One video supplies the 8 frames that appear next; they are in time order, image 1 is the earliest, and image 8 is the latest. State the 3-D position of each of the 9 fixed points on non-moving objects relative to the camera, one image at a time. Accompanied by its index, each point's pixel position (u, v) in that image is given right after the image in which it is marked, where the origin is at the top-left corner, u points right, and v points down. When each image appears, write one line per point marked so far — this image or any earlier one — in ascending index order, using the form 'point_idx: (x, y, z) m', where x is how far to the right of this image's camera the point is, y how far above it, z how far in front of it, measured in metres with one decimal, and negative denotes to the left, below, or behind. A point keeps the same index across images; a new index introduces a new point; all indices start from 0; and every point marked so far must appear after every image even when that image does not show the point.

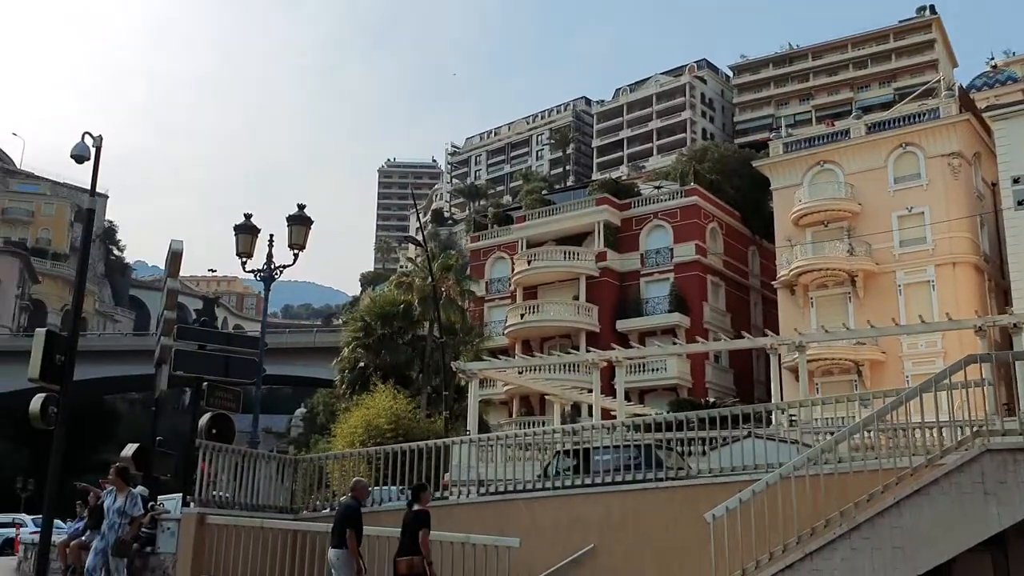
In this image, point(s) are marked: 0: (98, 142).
0: (-4.5, +1.6, +10.6) m
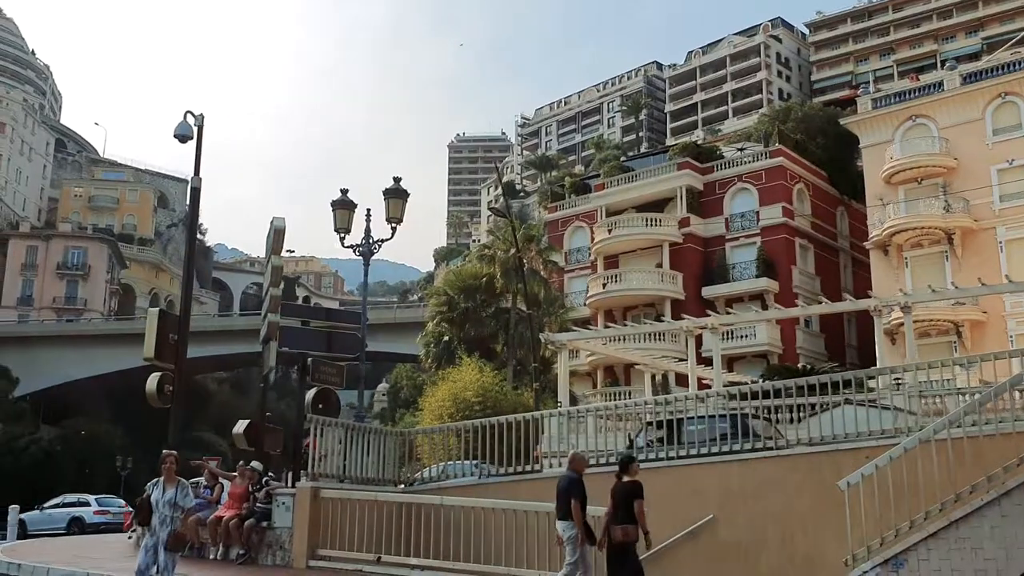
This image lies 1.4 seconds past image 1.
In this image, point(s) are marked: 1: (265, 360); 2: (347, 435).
0: (-3.4, +1.8, +10.6) m
1: (-3.0, -0.8, +11.7) m
2: (-2.1, -1.9, +12.2) m
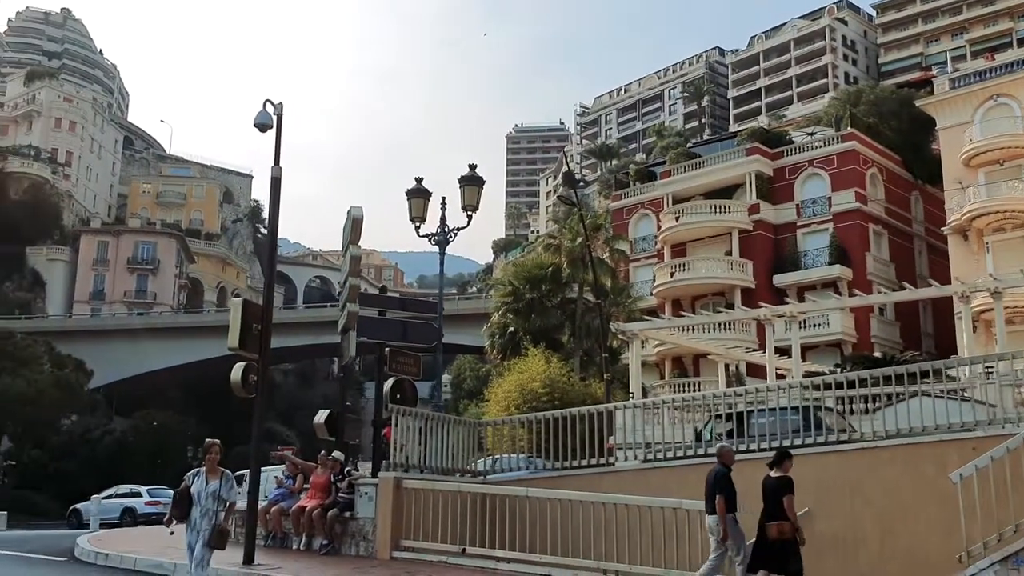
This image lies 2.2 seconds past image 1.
0: (-2.5, +1.9, +10.5) m
1: (-2.0, -0.7, +11.6) m
2: (-1.1, -1.7, +12.1) m
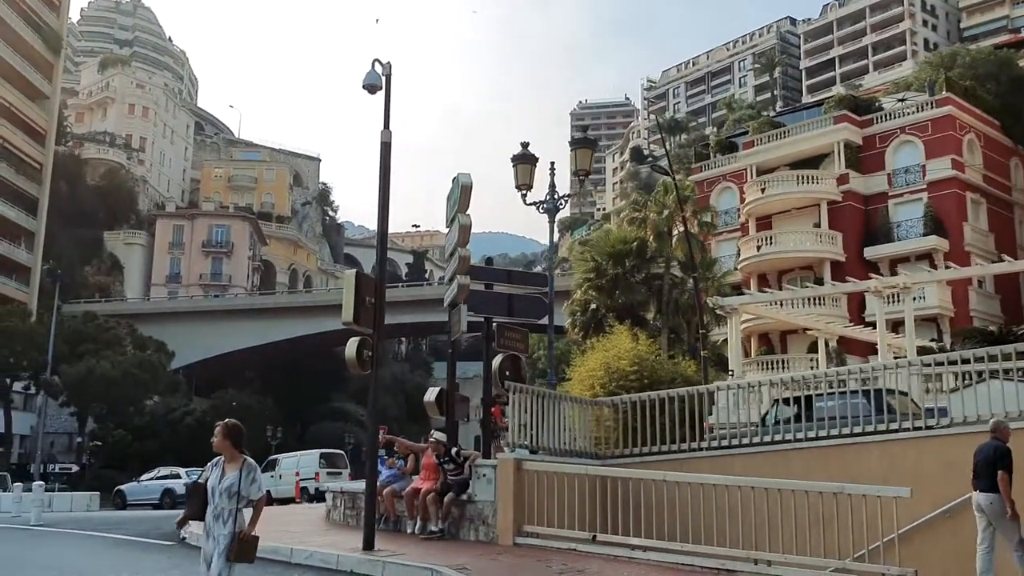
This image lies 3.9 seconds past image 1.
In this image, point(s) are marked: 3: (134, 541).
0: (-1.3, +2.2, +9.9) m
1: (-0.7, -0.4, +11.0) m
2: (+0.3, -1.4, +11.5) m
3: (-4.5, -3.0, +11.5) m
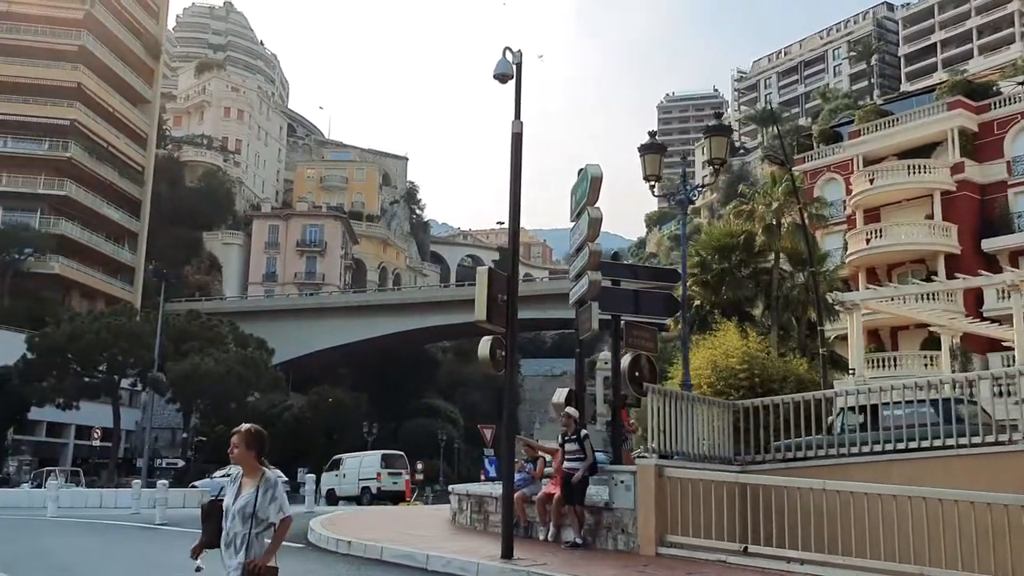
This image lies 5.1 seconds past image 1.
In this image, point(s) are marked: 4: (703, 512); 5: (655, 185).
0: (+0.1, +2.3, +9.5) m
1: (+0.7, -0.4, +10.6) m
2: (+1.8, -1.4, +11.0) m
3: (-3.0, -3.0, +11.4) m
4: (+1.8, -2.1, +9.0) m
5: (+1.9, +1.3, +12.5) m
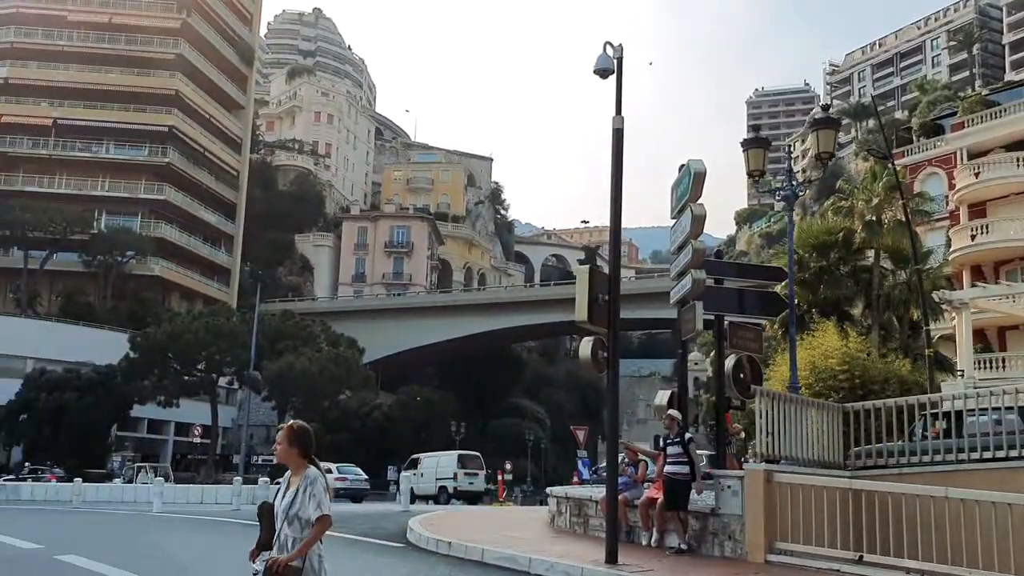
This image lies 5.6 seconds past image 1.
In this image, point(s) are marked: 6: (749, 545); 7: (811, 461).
0: (+1.0, +2.3, +9.3) m
1: (+1.8, -0.3, +10.4) m
2: (+2.9, -1.3, +10.6) m
3: (-1.8, -3.0, +11.5) m
4: (+2.7, -2.1, +8.7) m
5: (+3.1, +1.3, +12.2) m
6: (+2.2, -2.4, +9.1) m
7: (+3.2, -1.9, +10.9) m
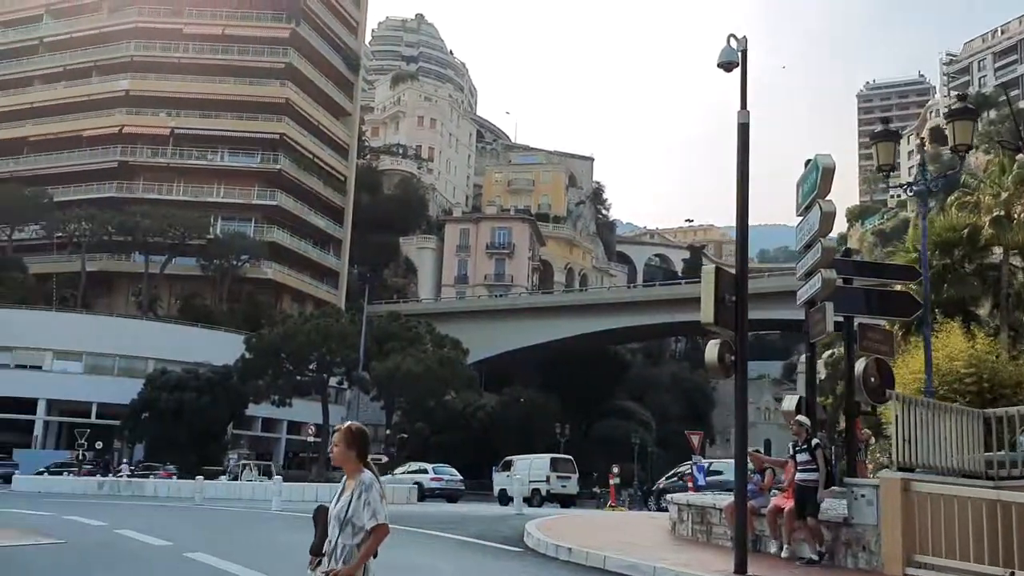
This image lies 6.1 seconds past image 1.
0: (+2.1, +2.3, +9.0) m
1: (+3.0, -0.4, +9.9) m
2: (+4.1, -1.3, +10.1) m
3: (-0.4, -3.0, +11.5) m
4: (+3.8, -2.1, +8.2) m
5: (+4.5, +1.3, +11.6) m
6: (+3.3, -2.4, +8.6) m
7: (+4.5, -1.9, +10.3) m
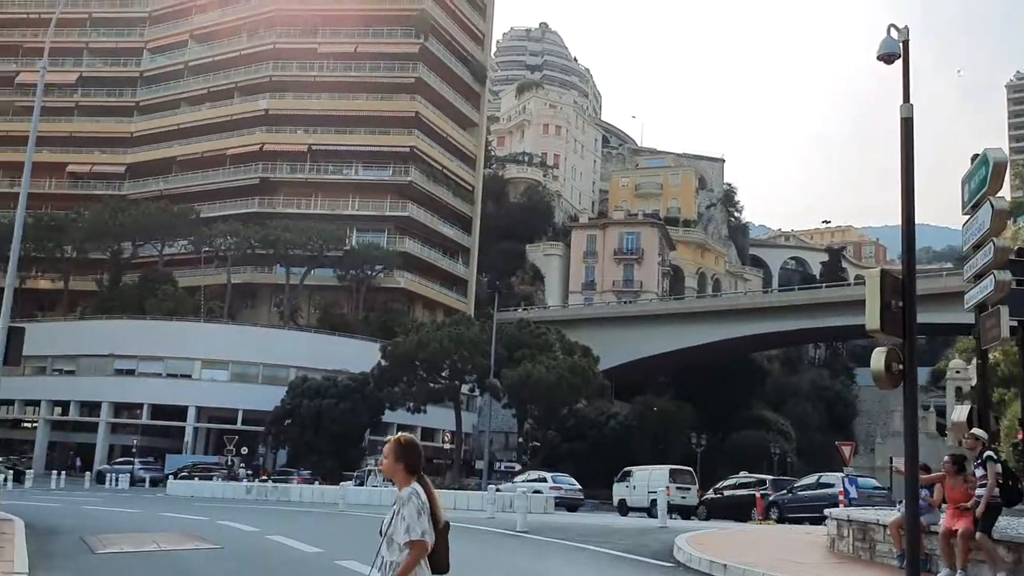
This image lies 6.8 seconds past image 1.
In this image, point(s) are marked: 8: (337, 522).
0: (+3.4, +2.2, +8.5) m
1: (+4.5, -0.4, +9.3) m
2: (+5.6, -1.3, +9.3) m
3: (+1.3, -3.1, +11.2) m
4: (+5.0, -2.1, +7.5) m
5: (+6.1, +1.3, +10.8) m
6: (+4.6, -2.4, +8.0) m
7: (+6.0, -1.9, +9.5) m
8: (-3.0, -4.1, +16.9) m
